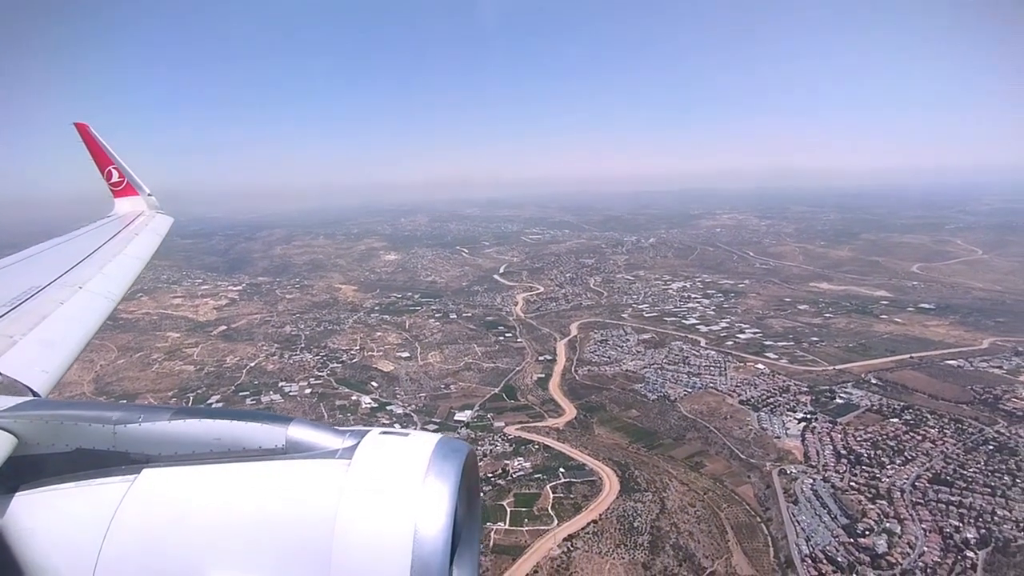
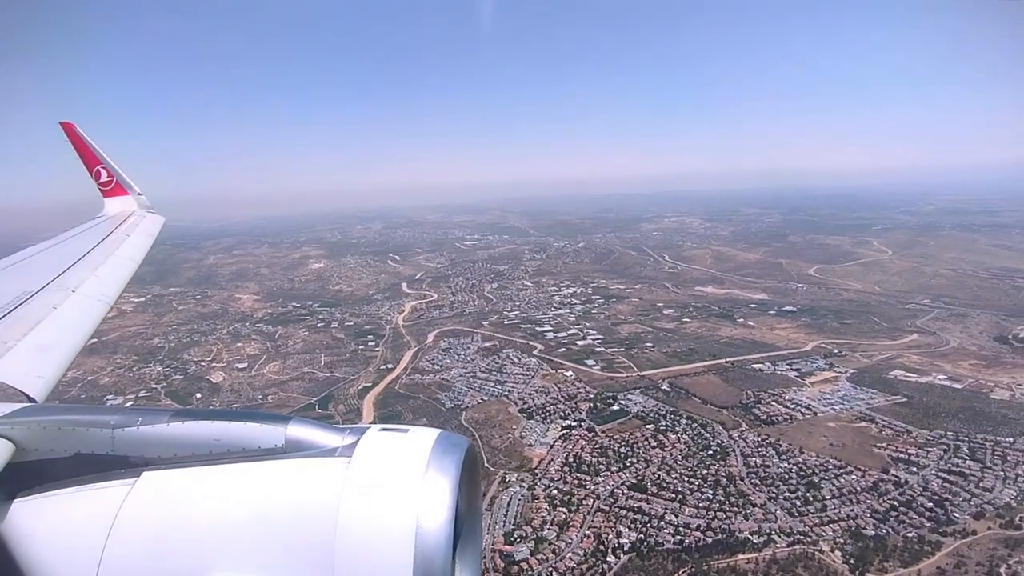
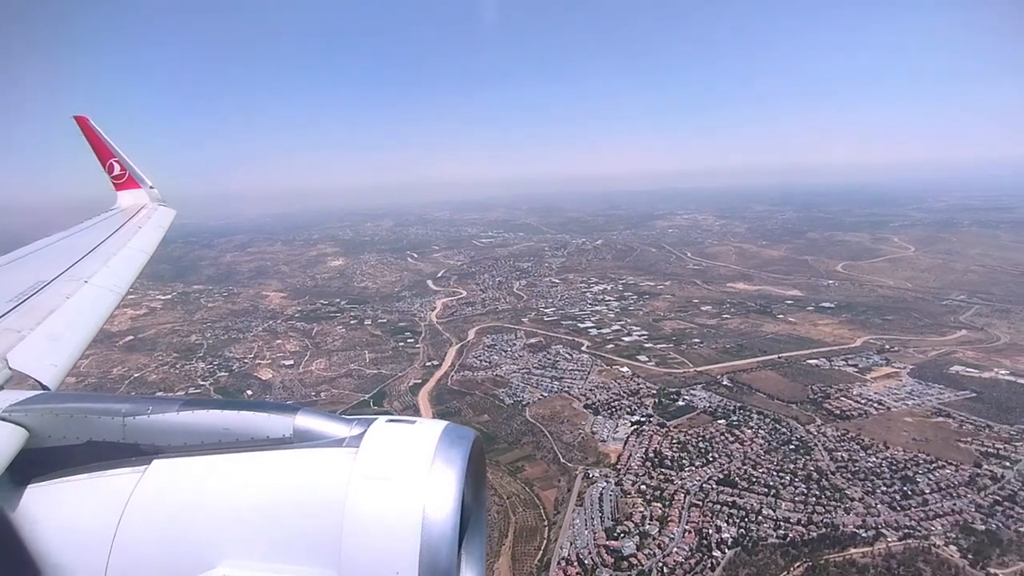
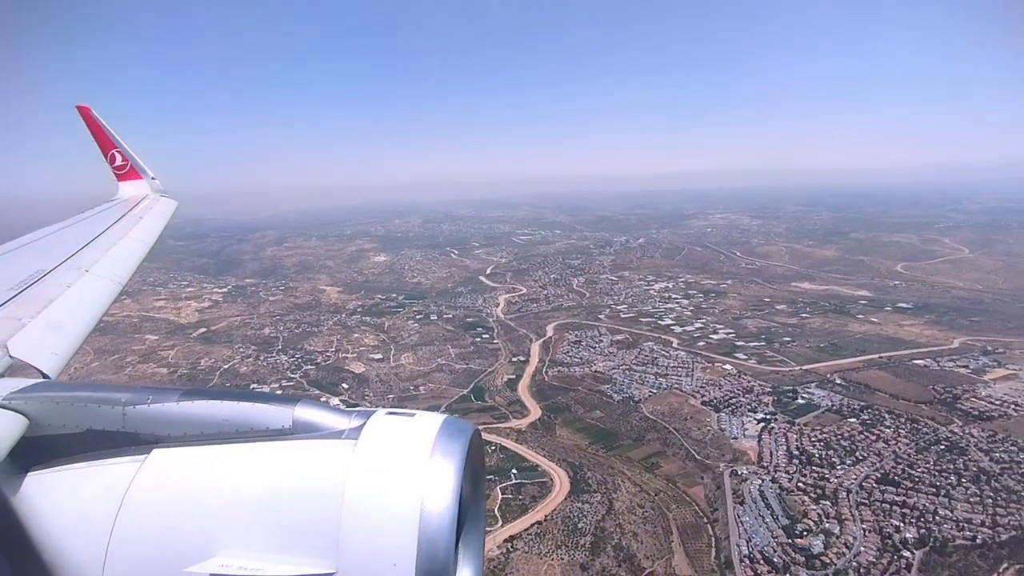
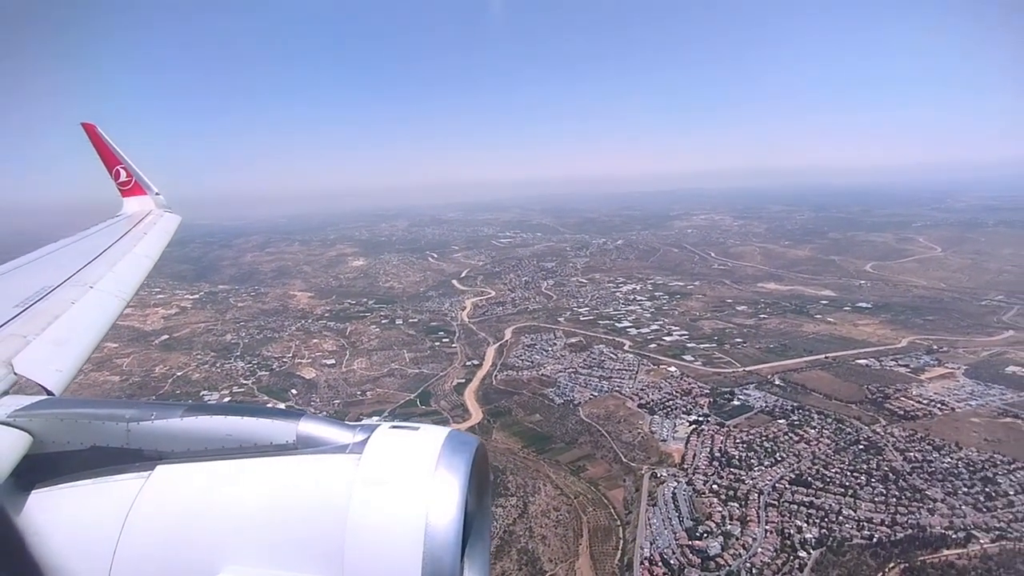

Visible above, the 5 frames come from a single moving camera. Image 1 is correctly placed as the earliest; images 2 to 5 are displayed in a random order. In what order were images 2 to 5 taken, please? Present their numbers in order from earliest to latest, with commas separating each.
4, 5, 3, 2
